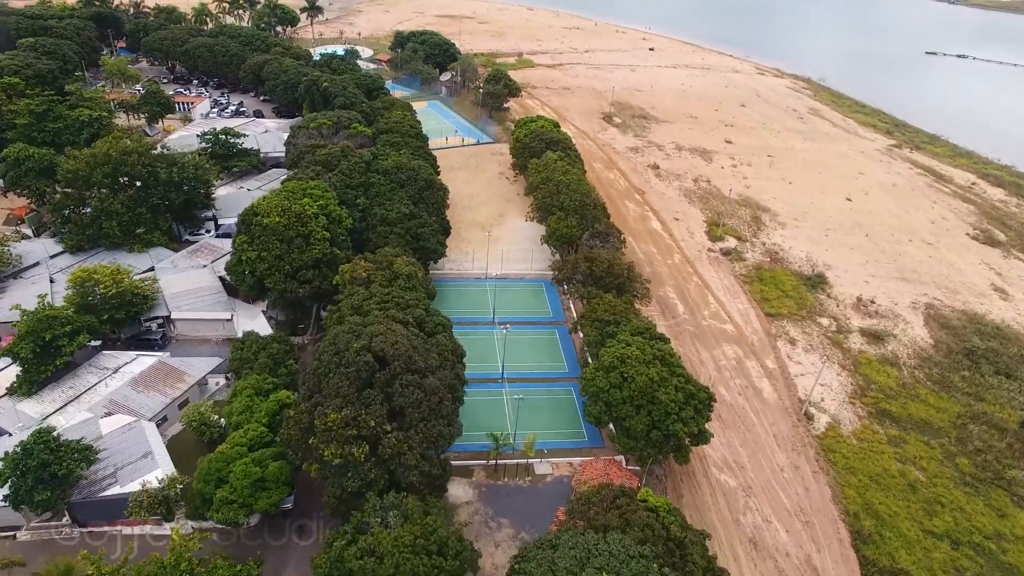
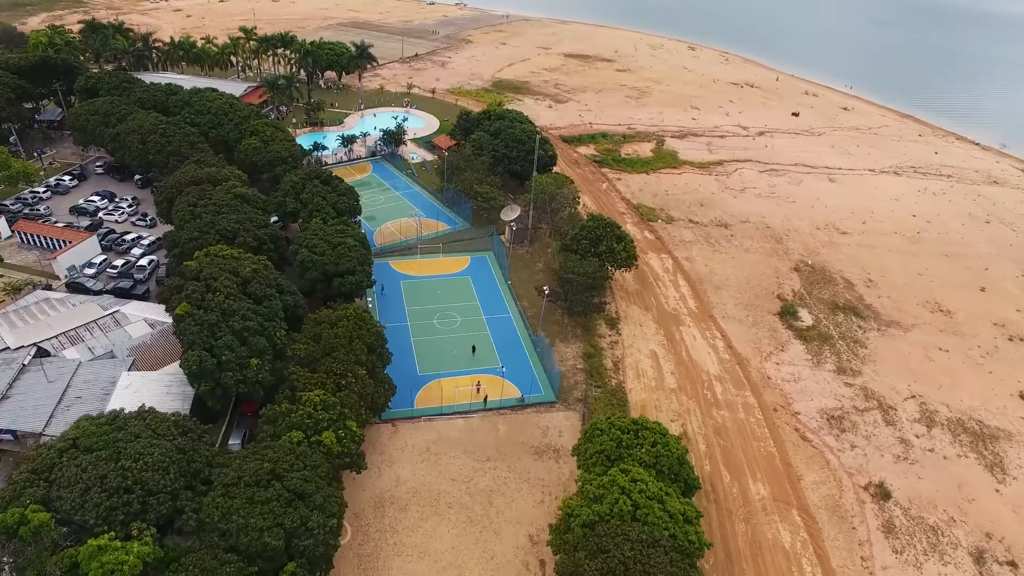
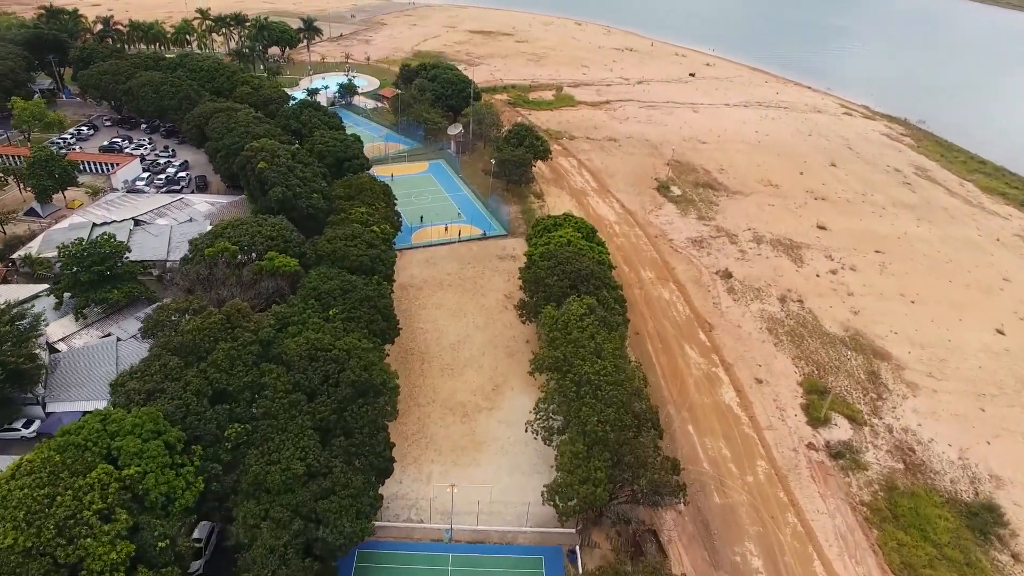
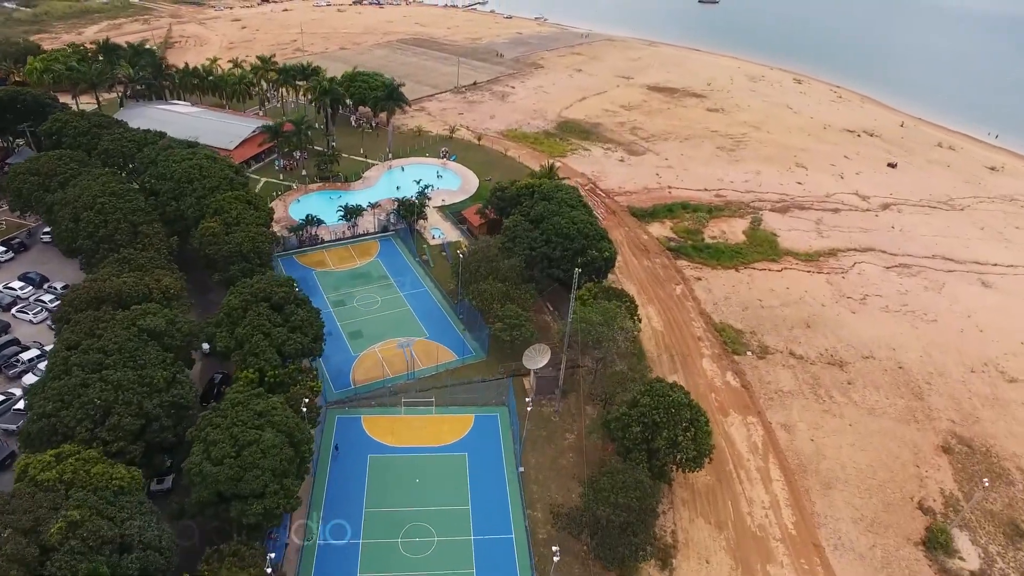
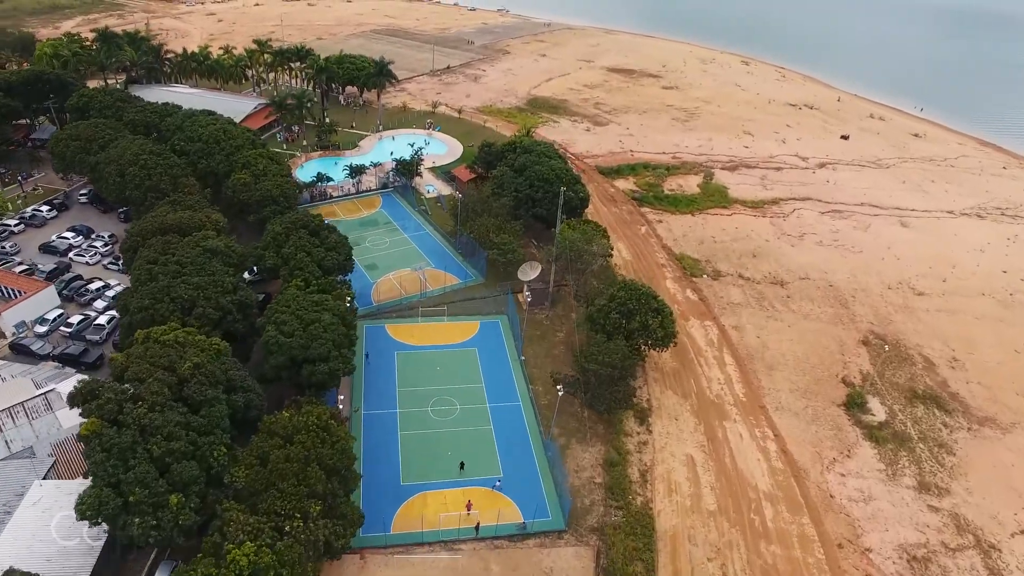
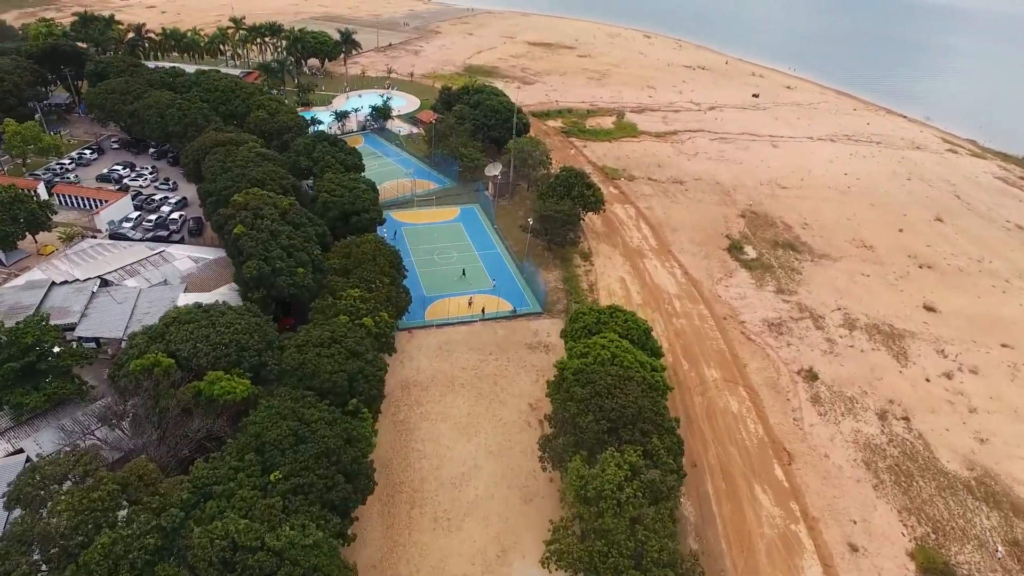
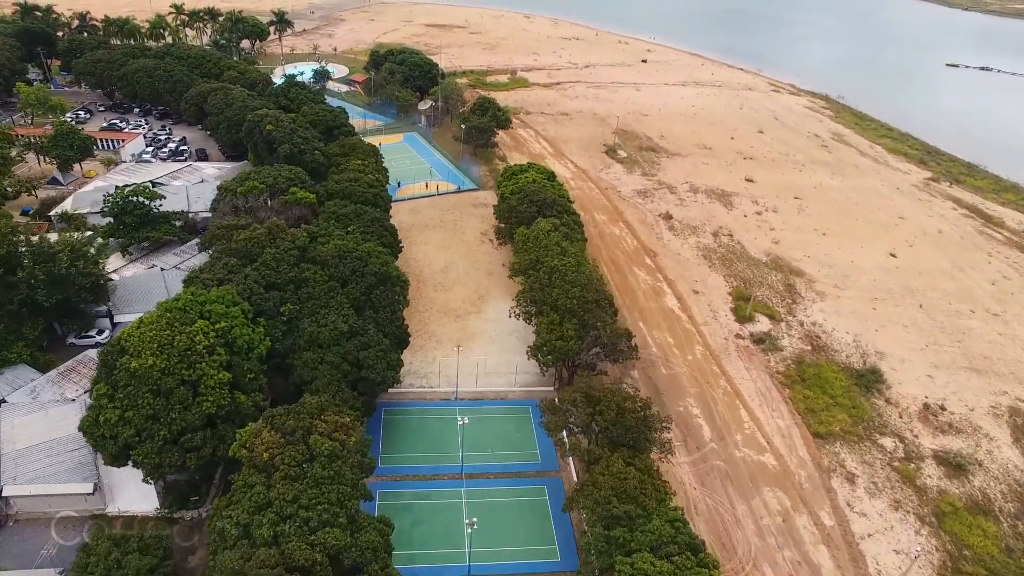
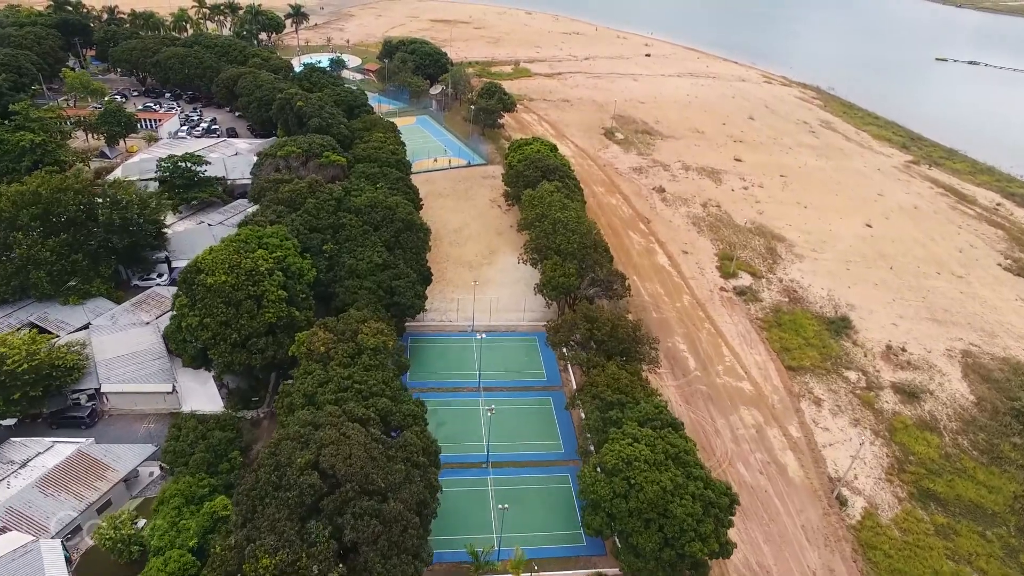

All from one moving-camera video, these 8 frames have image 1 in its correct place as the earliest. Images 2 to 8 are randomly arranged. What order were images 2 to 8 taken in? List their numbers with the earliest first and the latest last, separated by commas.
8, 7, 3, 6, 2, 5, 4
